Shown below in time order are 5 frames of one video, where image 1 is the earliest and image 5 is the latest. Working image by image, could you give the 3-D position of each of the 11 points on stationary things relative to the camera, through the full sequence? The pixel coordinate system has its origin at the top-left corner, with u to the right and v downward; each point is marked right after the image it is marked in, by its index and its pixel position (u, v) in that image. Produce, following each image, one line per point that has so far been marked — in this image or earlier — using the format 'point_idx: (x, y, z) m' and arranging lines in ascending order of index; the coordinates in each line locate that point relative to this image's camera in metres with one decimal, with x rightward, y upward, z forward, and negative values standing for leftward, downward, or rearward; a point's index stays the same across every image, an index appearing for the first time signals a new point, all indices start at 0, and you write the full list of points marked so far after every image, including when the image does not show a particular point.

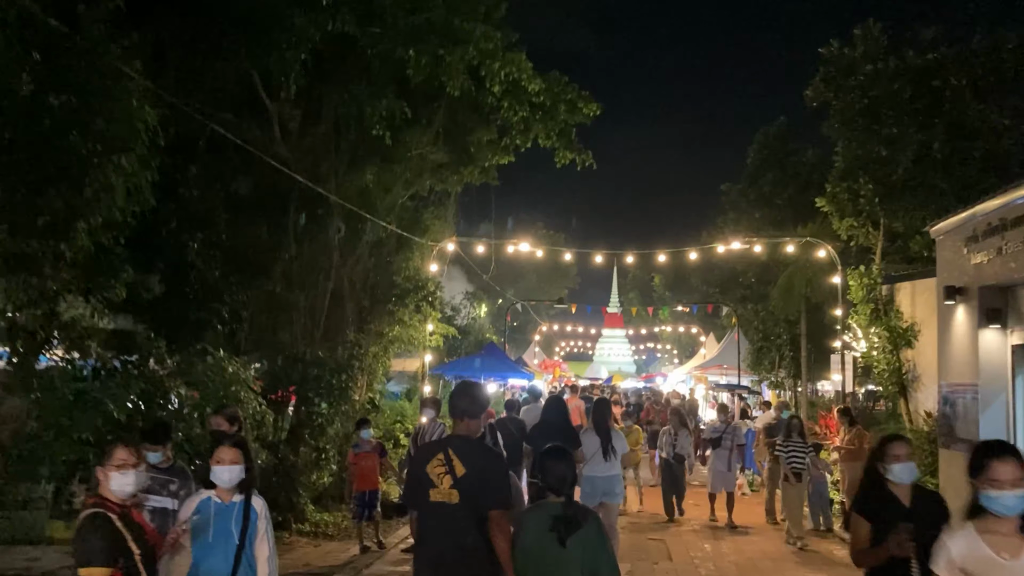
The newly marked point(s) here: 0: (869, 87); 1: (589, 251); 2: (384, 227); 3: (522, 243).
0: (+6.3, +3.5, +16.6) m
1: (+1.5, +0.7, +17.7) m
2: (-1.9, +0.9, +14.2) m
3: (+0.2, +0.8, +17.5) m
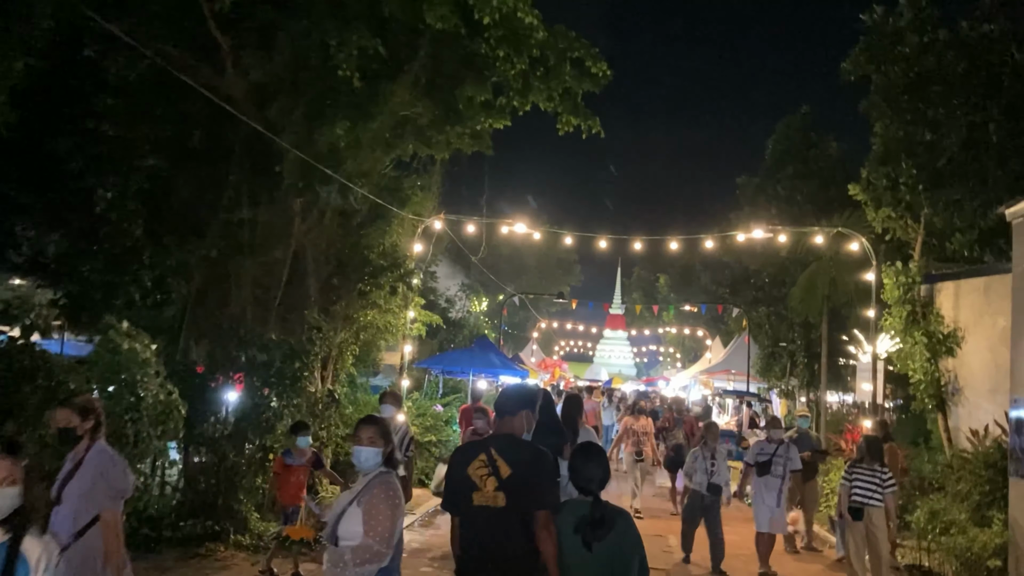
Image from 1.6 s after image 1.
0: (+6.3, +3.6, +14.7) m
1: (+1.3, +0.9, +15.8) m
2: (-2.0, +1.2, +12.3) m
3: (+0.1, +1.1, +15.6) m
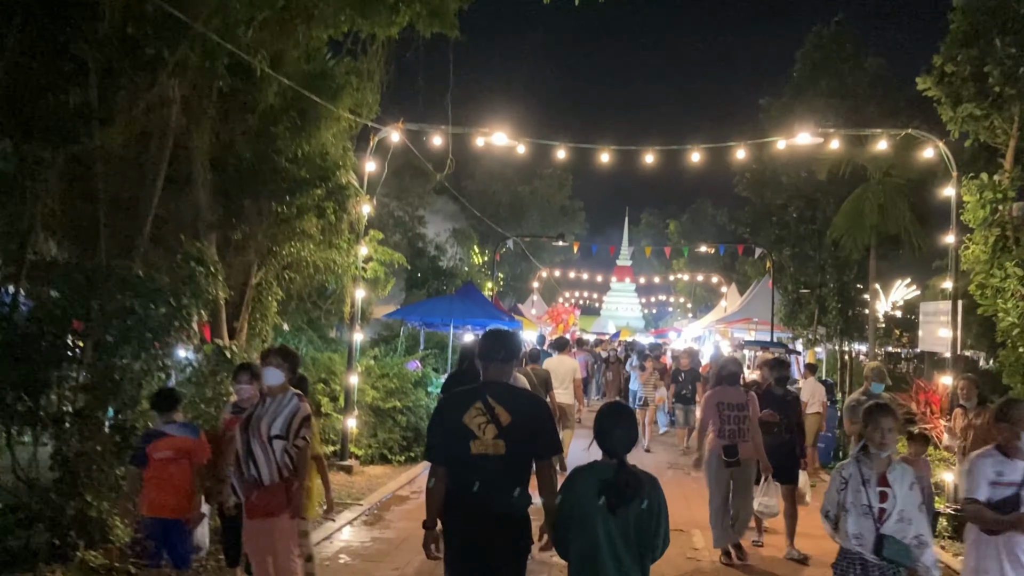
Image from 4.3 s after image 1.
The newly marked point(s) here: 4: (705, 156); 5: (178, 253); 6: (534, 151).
0: (+6.0, +4.6, +11.2) m
1: (+1.0, +1.9, +12.5) m
2: (-2.3, +2.0, +9.0) m
3: (-0.2, +2.0, +12.3) m
4: (+2.5, +1.7, +12.3) m
5: (-3.0, +0.3, +8.3) m
6: (+0.3, +1.9, +13.0) m
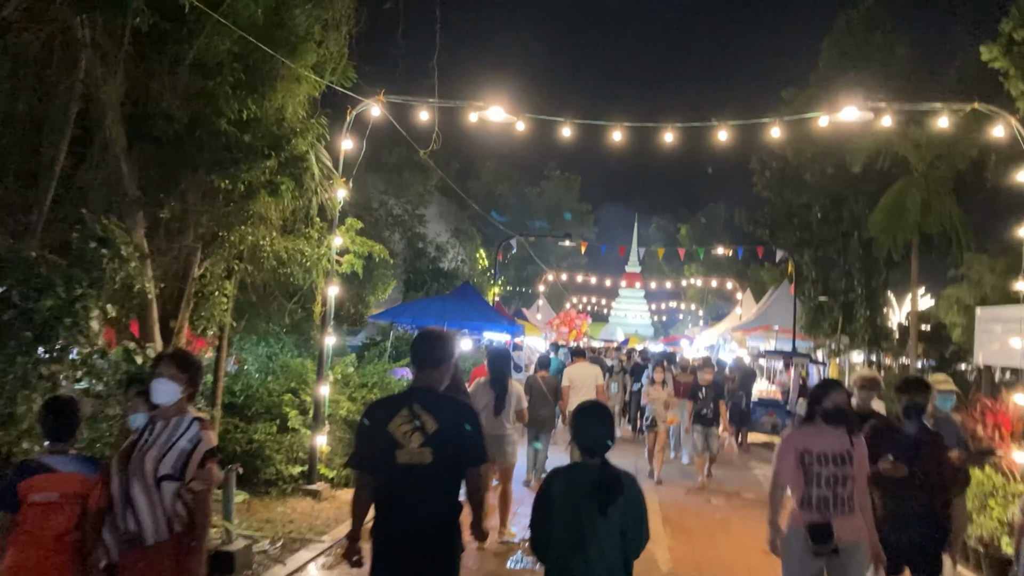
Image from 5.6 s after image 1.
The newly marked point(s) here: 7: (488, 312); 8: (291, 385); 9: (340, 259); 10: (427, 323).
0: (+6.0, +4.5, +9.5) m
1: (+1.0, +1.9, +10.8) m
2: (-2.4, +2.1, +7.3) m
3: (-0.2, +2.0, +10.6) m
4: (+2.5, +1.7, +10.6) m
5: (-3.0, +0.4, +6.7) m
6: (+0.3, +1.9, +11.3) m
7: (-0.4, -0.4, +16.4) m
8: (-2.7, -1.2, +11.7) m
9: (-2.0, +0.4, +11.0) m
10: (-1.5, -0.6, +16.0) m
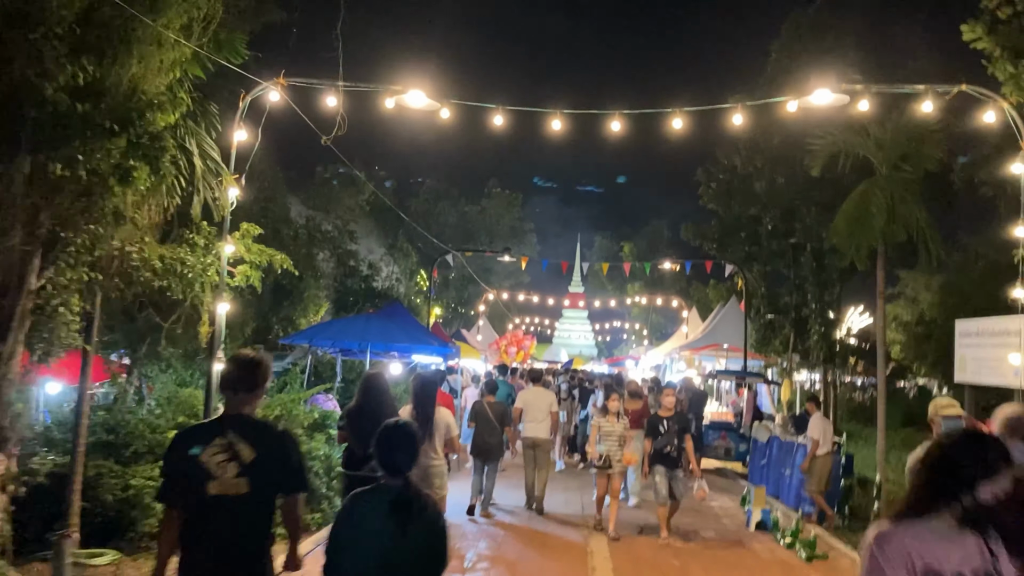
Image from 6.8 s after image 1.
0: (+5.2, +4.5, +8.4) m
1: (+0.3, +1.7, +9.4) m
2: (-2.9, +2.0, +5.7) m
3: (-1.0, +1.9, +9.1) m
4: (+1.7, +1.6, +9.2) m
5: (-3.5, +0.3, +5.0) m
6: (-0.5, +1.8, +9.8) m
7: (-1.5, -0.7, +14.8) m
8: (-3.5, -1.4, +10.0) m
9: (-2.8, +0.2, +9.4) m
10: (-2.5, -0.9, +14.3) m
